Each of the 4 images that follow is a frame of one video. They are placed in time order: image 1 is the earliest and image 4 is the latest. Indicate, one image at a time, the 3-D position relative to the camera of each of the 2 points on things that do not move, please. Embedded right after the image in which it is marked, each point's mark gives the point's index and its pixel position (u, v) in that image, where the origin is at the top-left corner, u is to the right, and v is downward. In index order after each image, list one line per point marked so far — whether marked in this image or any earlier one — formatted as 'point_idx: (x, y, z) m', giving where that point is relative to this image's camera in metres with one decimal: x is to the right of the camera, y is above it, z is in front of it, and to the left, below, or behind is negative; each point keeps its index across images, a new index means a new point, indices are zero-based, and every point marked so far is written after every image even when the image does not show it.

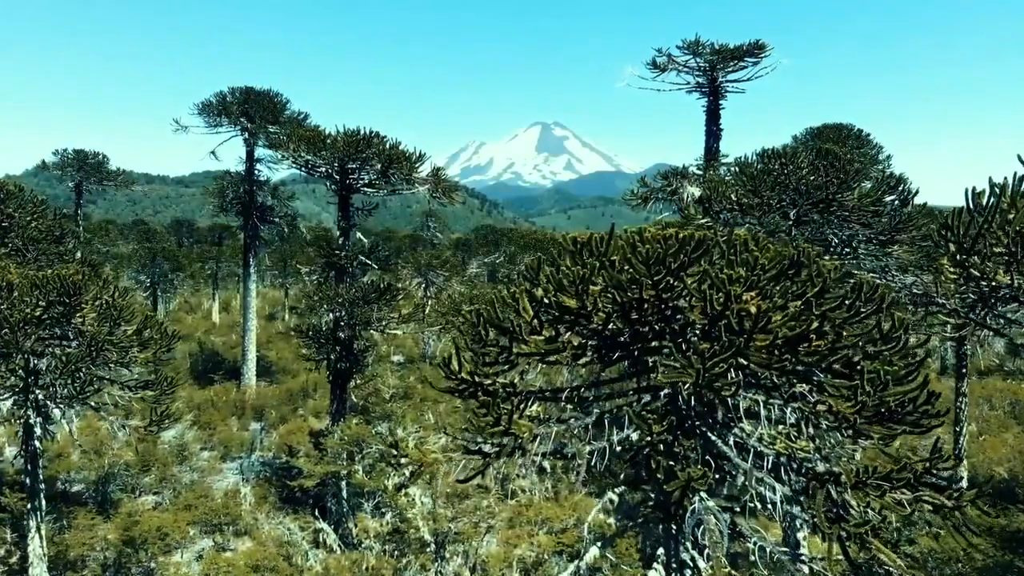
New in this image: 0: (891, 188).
0: (+6.8, +1.8, +11.6) m
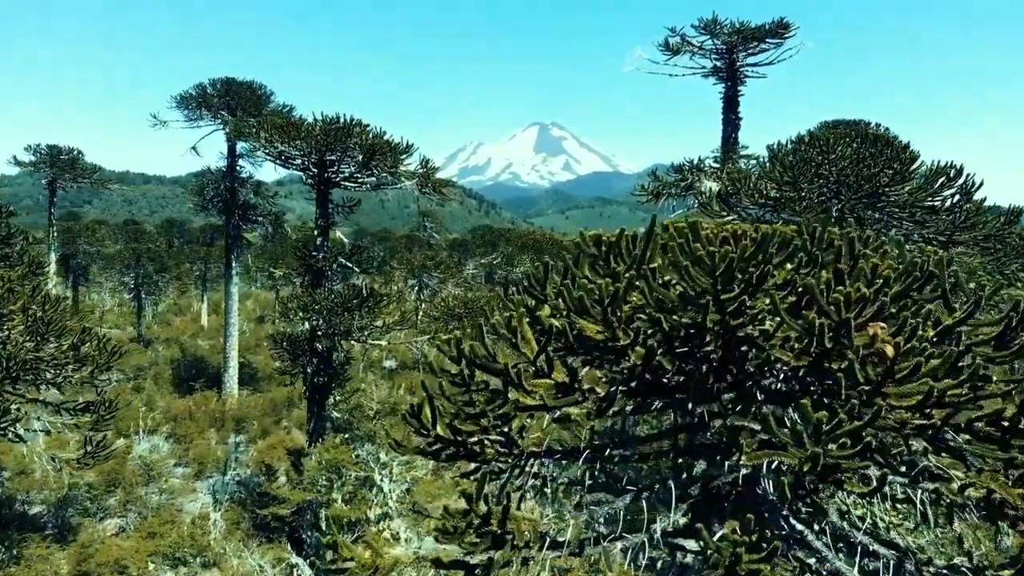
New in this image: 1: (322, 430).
0: (+6.8, +1.7, +10.0) m
1: (-4.3, -3.3, +14.9) m
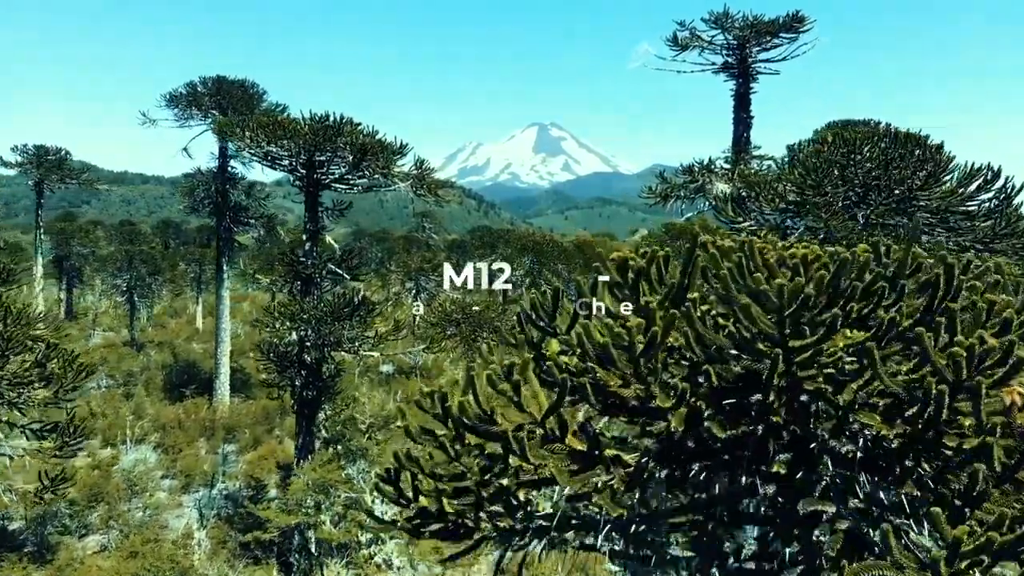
0: (+6.8, +1.5, +9.2) m
1: (-4.4, -3.4, +14.1) m
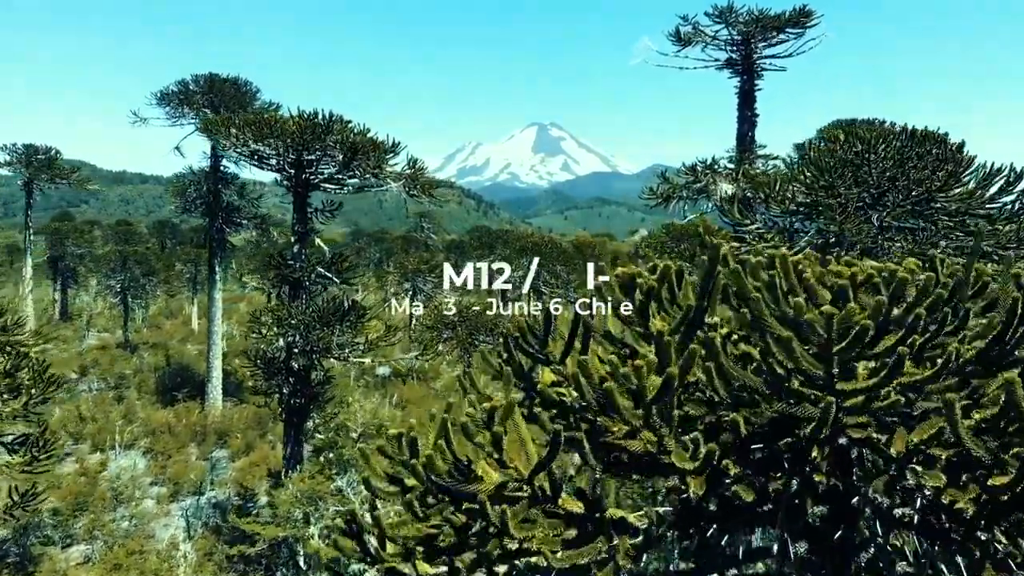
0: (+6.7, +1.4, +8.7) m
1: (-4.4, -3.5, +13.6) m
